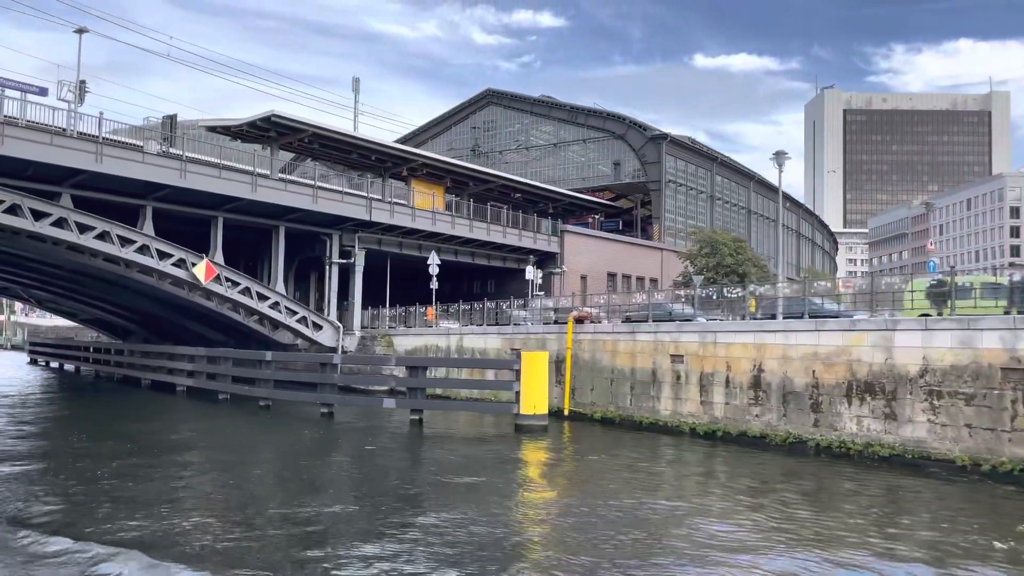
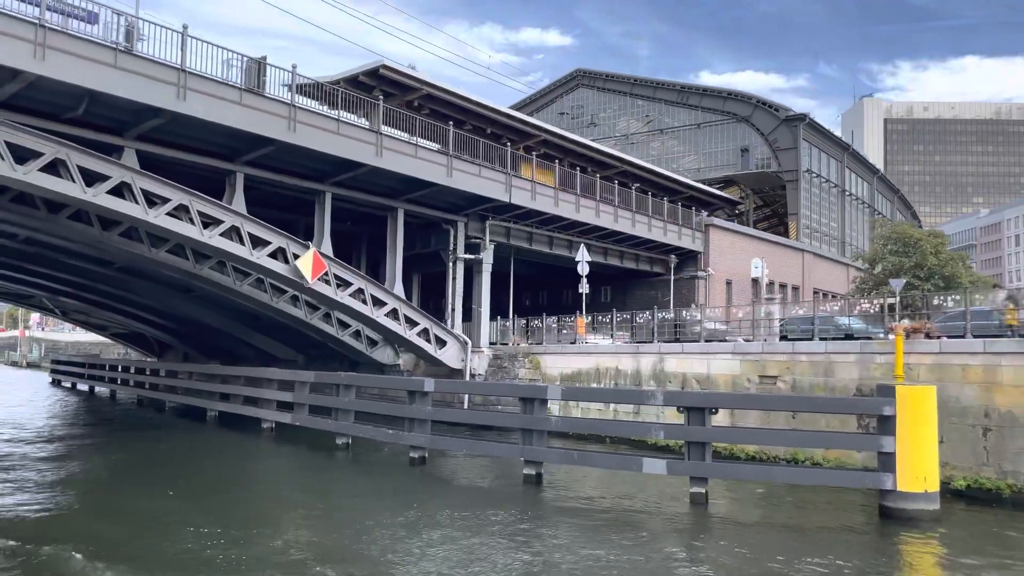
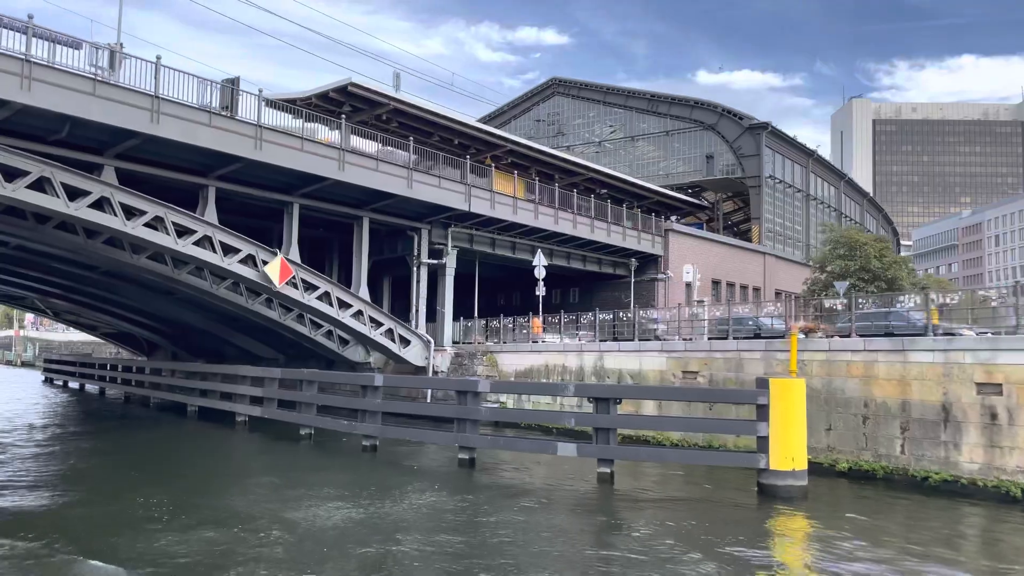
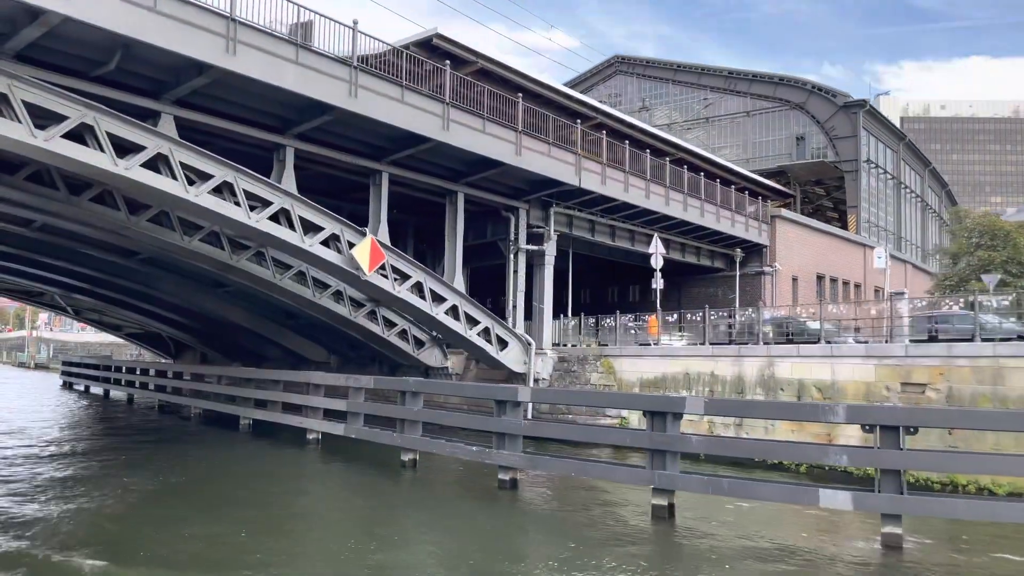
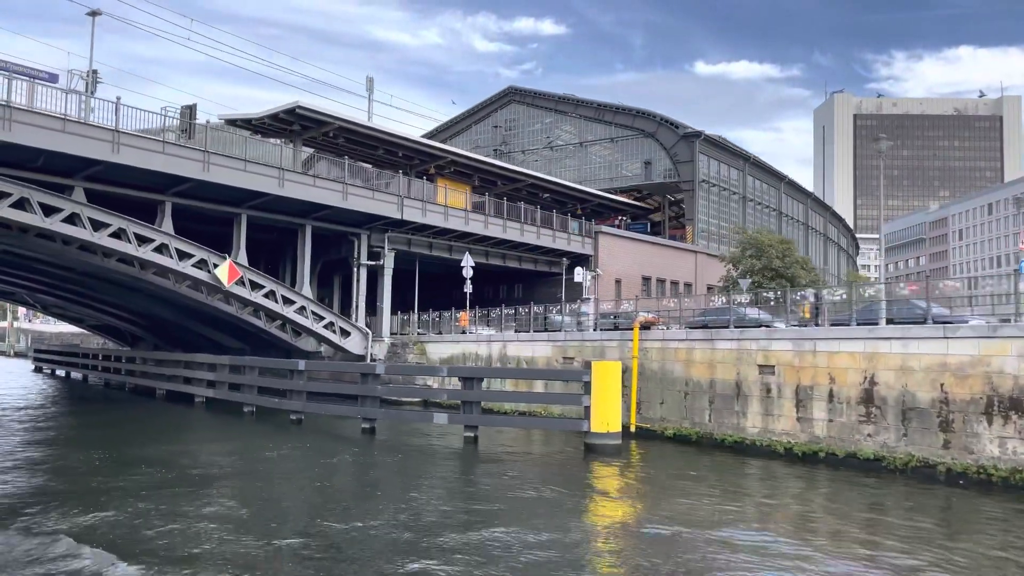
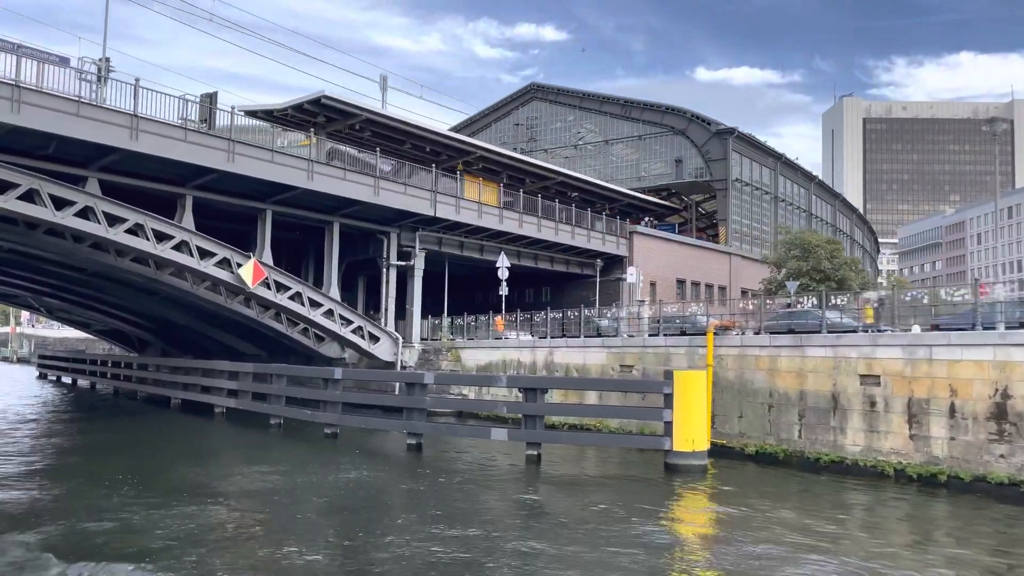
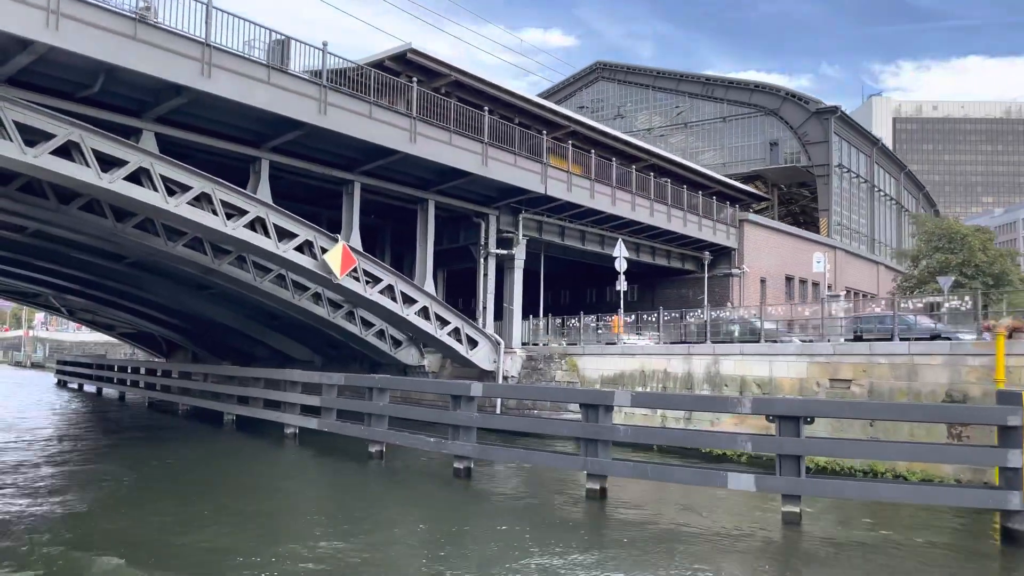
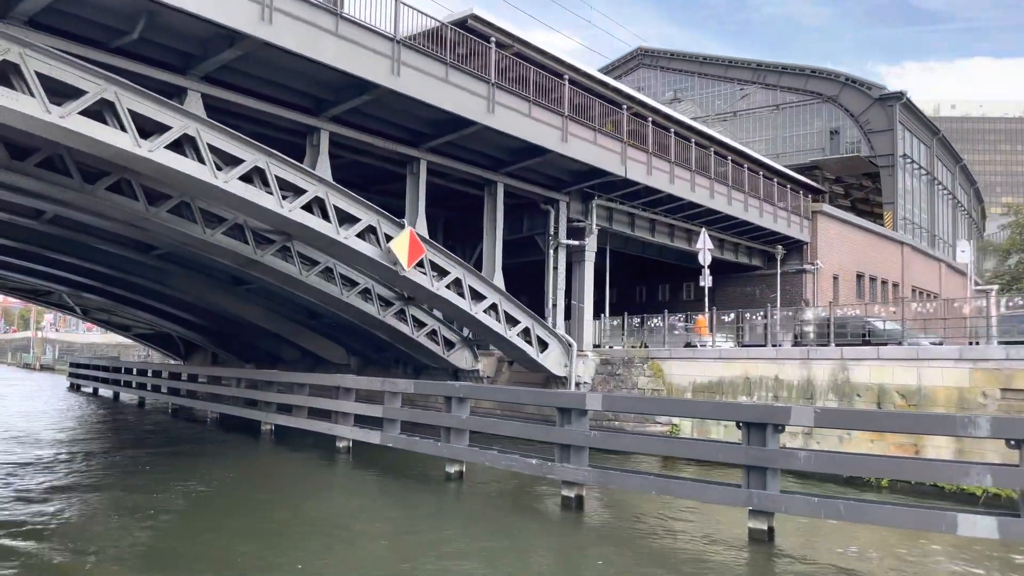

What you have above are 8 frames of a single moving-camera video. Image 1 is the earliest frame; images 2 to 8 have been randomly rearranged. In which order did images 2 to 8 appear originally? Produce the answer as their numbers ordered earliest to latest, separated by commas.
5, 6, 3, 2, 7, 4, 8
